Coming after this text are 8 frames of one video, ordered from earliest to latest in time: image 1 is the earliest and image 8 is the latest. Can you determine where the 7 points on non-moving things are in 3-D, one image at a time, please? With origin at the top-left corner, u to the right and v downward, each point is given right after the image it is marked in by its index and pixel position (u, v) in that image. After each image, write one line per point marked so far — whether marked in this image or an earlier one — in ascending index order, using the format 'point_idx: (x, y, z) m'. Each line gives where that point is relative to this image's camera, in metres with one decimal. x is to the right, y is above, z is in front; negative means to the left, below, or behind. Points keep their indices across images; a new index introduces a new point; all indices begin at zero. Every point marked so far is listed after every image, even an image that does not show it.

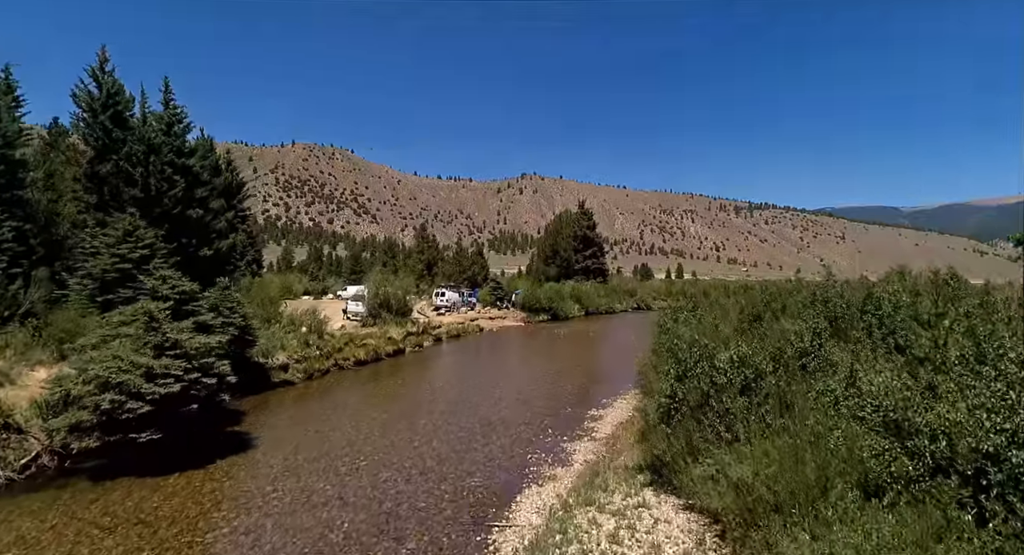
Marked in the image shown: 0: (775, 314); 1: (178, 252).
0: (+5.6, -0.8, +11.4) m
1: (-11.9, +0.9, +19.5) m
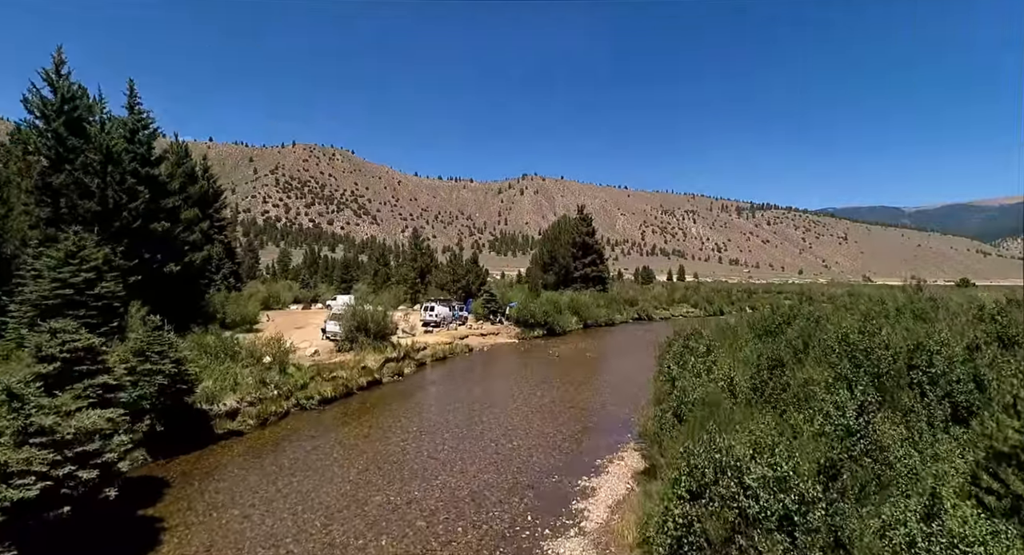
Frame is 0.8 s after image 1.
0: (+5.2, -1.4, +9.9) m
1: (-12.2, +0.2, +18.0) m
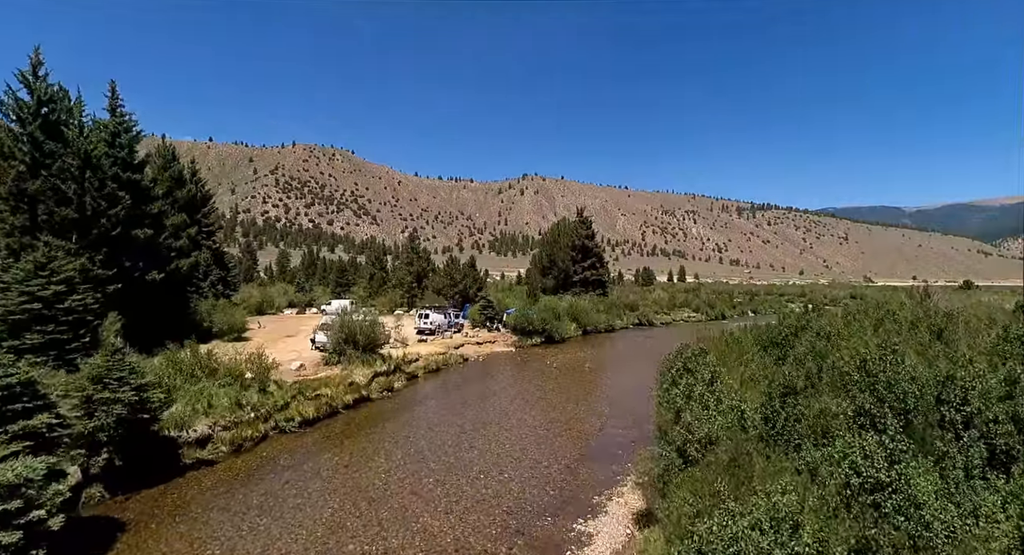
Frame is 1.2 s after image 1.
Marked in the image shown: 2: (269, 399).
0: (+5.1, -1.7, +9.2) m
1: (-12.3, -0.1, +17.3) m
2: (-5.2, -2.6, +11.8) m
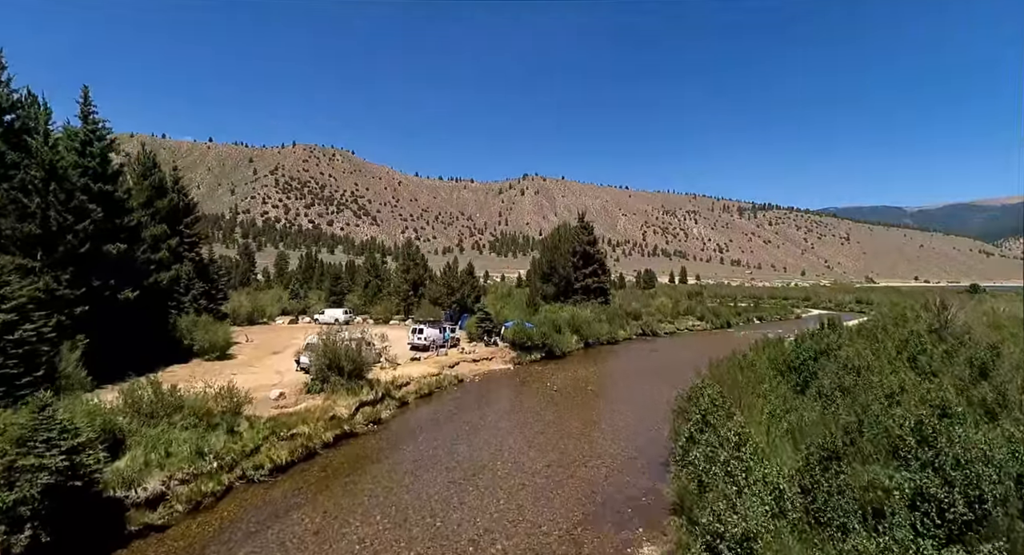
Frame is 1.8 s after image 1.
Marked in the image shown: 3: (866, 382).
0: (+5.0, -2.3, +8.0) m
1: (-12.4, -0.6, +16.2) m
2: (-5.3, -3.2, +10.6) m
3: (+7.1, -2.1, +11.1) m
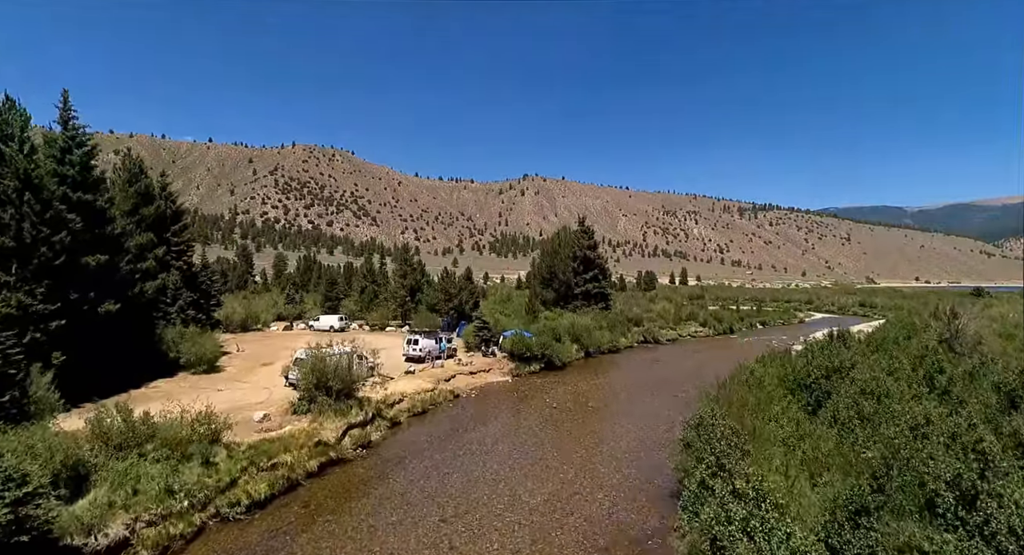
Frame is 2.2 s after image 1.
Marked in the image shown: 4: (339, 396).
0: (+4.9, -2.7, +7.3) m
1: (-12.5, -1.0, +15.4) m
2: (-5.4, -3.6, +9.9) m
3: (+7.1, -2.5, +10.4) m
4: (-4.6, -3.2, +14.7) m
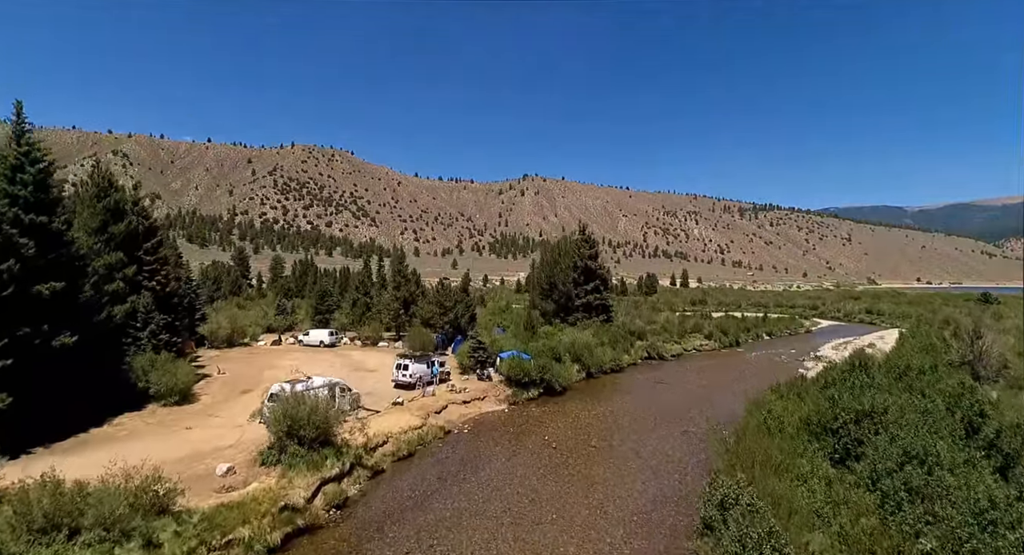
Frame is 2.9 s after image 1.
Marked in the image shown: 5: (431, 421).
0: (+4.8, -3.5, +5.8) m
1: (-12.6, -1.8, +14.0) m
2: (-5.5, -4.4, +8.5) m
3: (+6.9, -3.3, +8.9) m
4: (-4.7, -4.0, +13.2) m
5: (-2.5, -4.6, +17.6) m
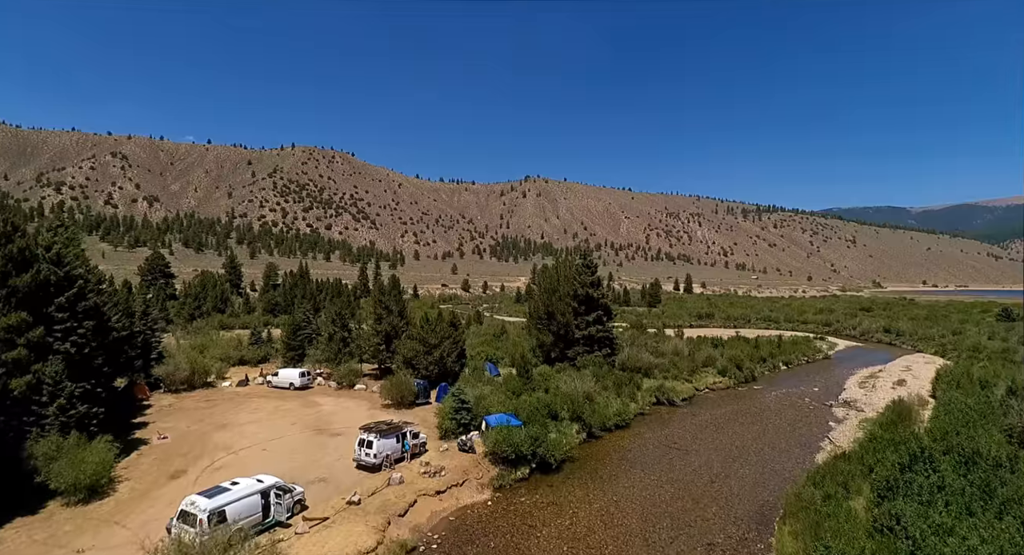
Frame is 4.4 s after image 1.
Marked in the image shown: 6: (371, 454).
0: (+4.2, -5.4, +2.3) m
1: (-13.1, -3.7, +10.5) m
2: (-6.0, -6.3, +5.0) m
3: (+6.4, -5.2, +5.4) m
4: (-5.2, -5.9, +9.7) m
5: (-3.0, -6.5, +14.1) m
6: (-4.5, -5.7, +17.8) m
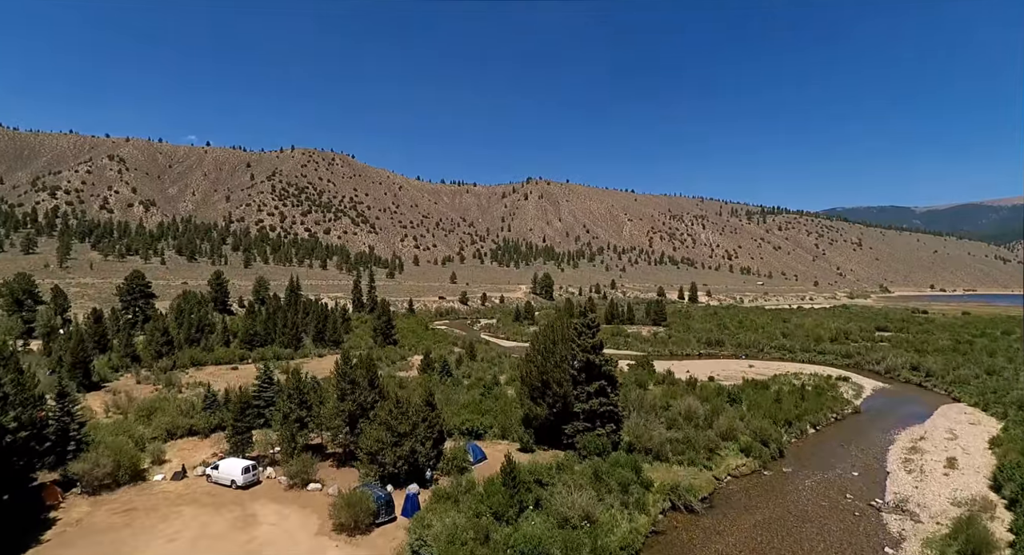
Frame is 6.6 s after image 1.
0: (+3.4, -9.1, -2.7) m
1: (-13.9, -7.3, +5.6) m
2: (-6.8, -9.9, 0.0) m
3: (+5.6, -8.9, +0.4) m
4: (-6.0, -9.5, +4.8) m
5: (-3.8, -10.1, +9.2) m
6: (-5.3, -9.3, +12.9) m
